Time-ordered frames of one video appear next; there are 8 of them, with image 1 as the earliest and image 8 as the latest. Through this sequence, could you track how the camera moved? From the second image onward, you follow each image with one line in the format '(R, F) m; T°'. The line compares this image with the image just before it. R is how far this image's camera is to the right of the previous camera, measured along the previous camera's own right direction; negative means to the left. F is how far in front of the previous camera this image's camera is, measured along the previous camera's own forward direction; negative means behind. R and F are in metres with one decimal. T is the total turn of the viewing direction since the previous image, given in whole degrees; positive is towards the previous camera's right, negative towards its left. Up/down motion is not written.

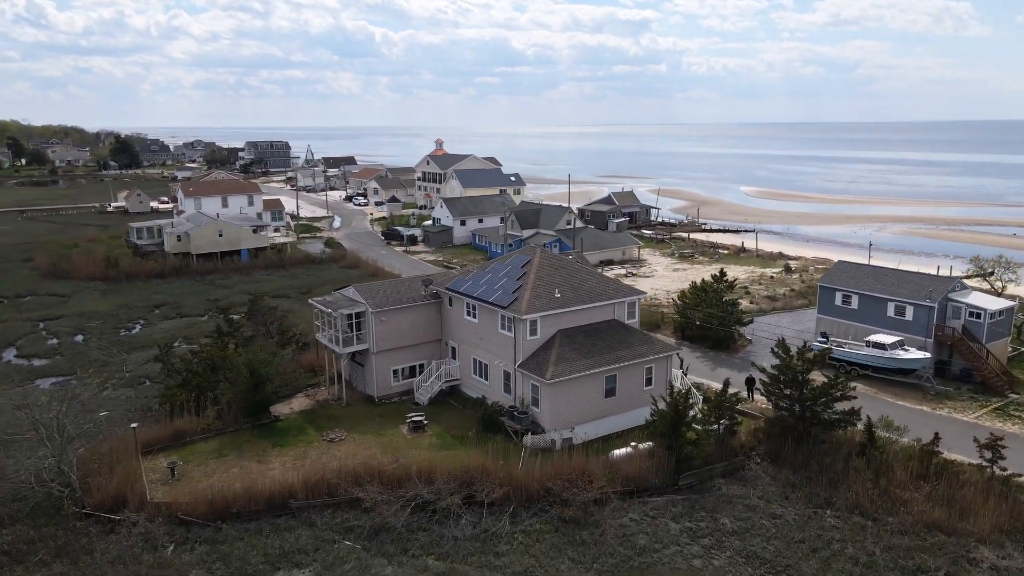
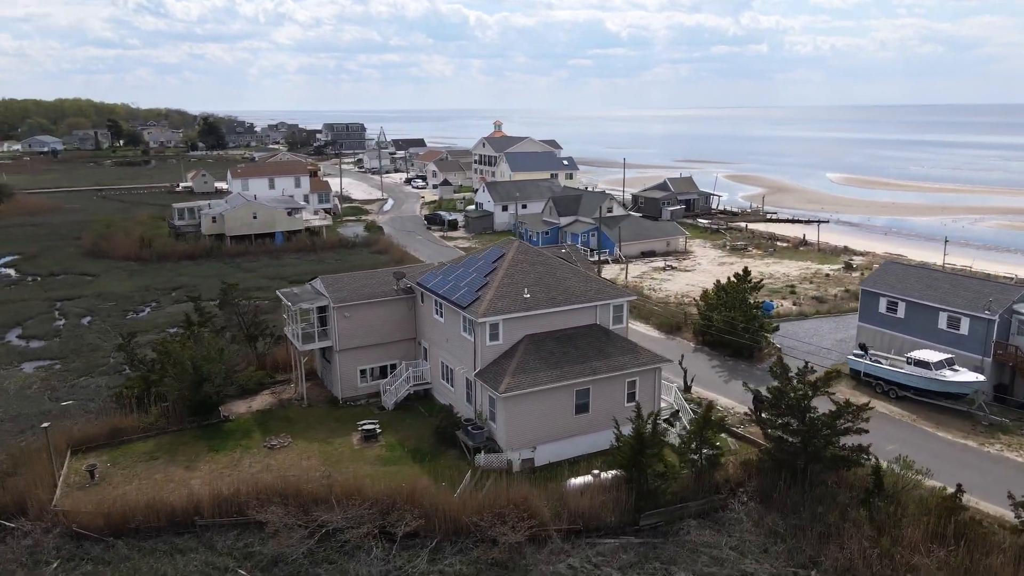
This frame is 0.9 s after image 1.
(+3.9, +3.2) m; -7°
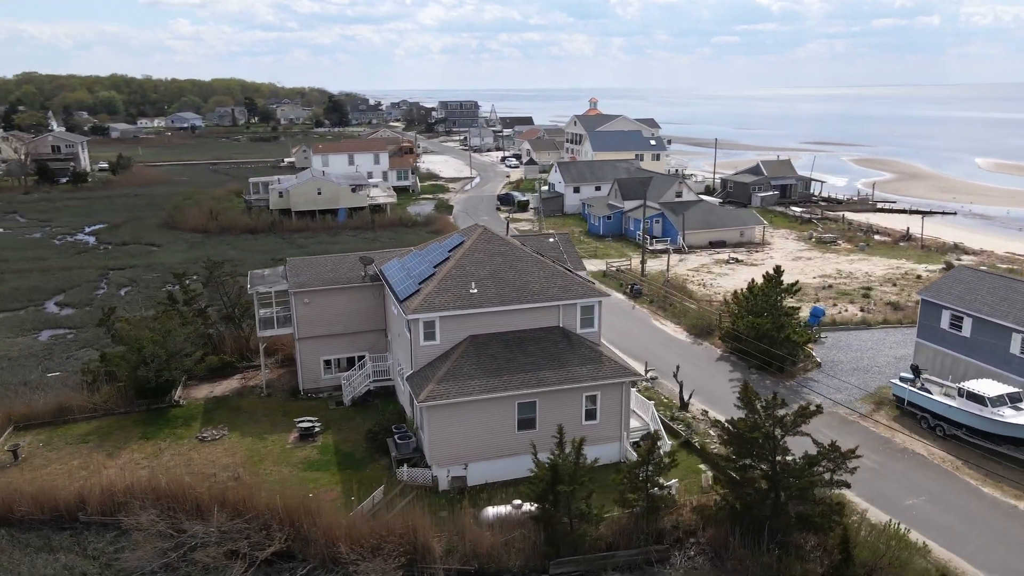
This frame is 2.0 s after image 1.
(+5.0, +3.4) m; -10°
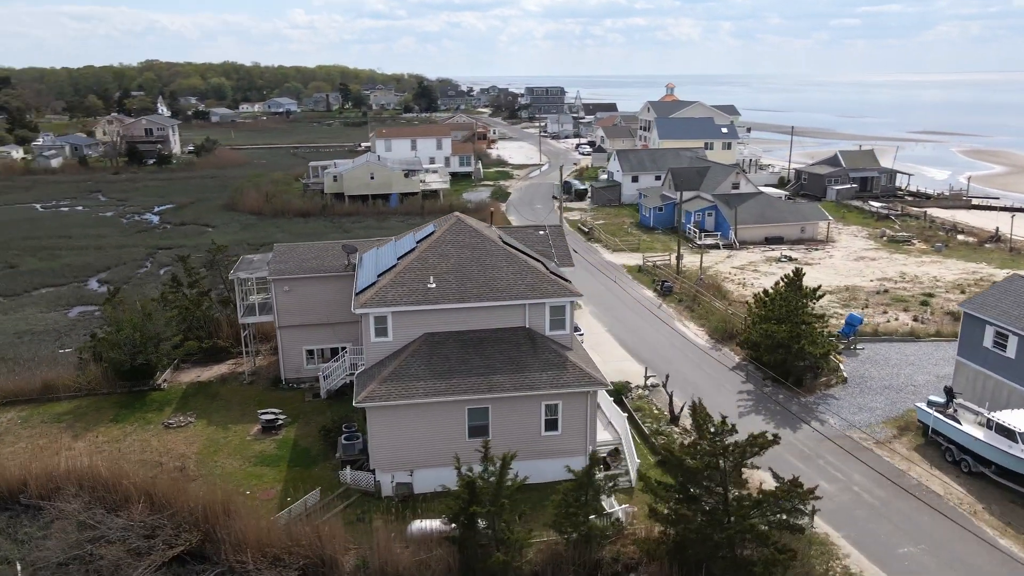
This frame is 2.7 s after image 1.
(+3.4, +1.8) m; -7°
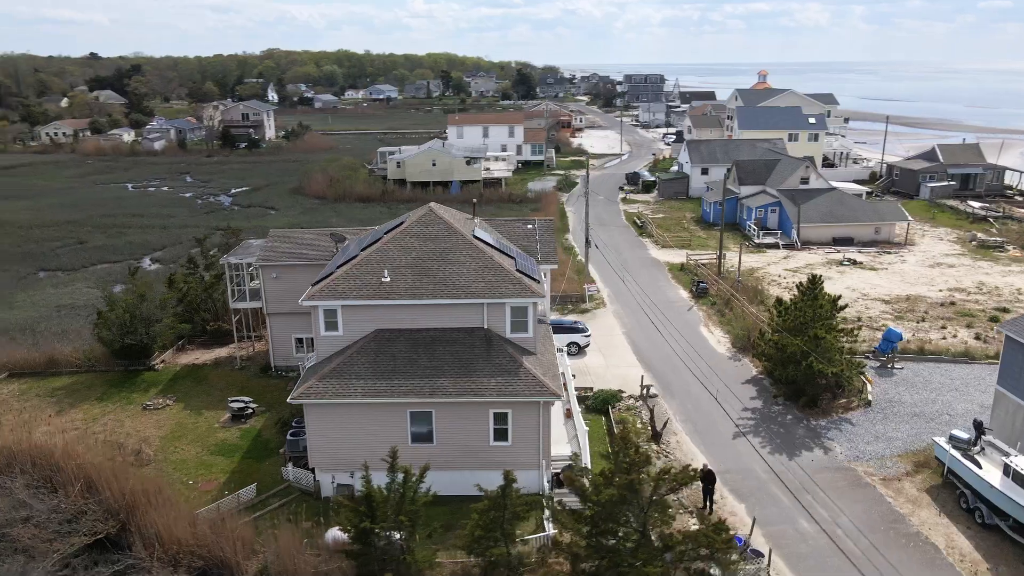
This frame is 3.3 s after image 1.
(+3.5, +1.6) m; -8°
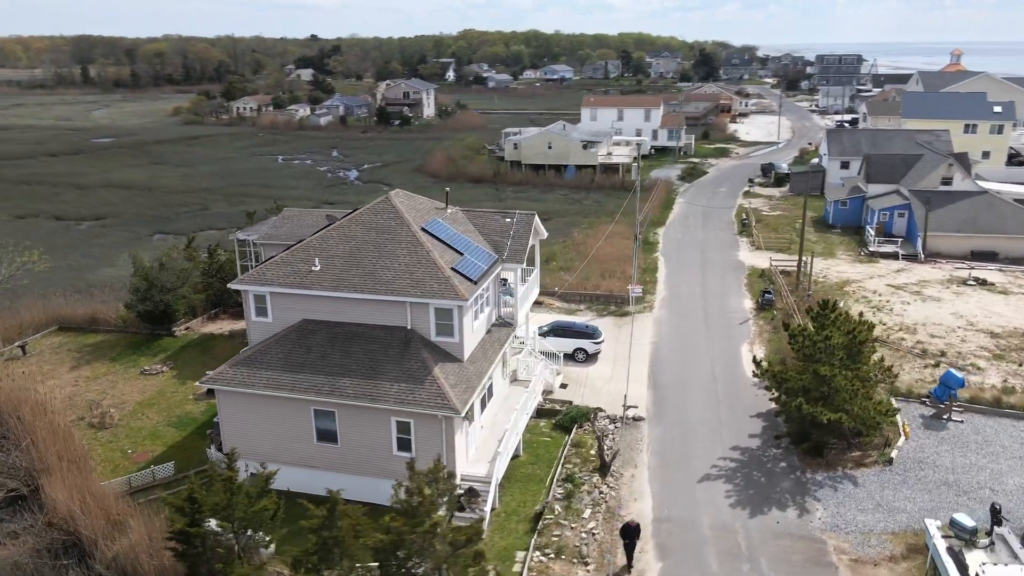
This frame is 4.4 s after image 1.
(+5.7, +2.4) m; -14°
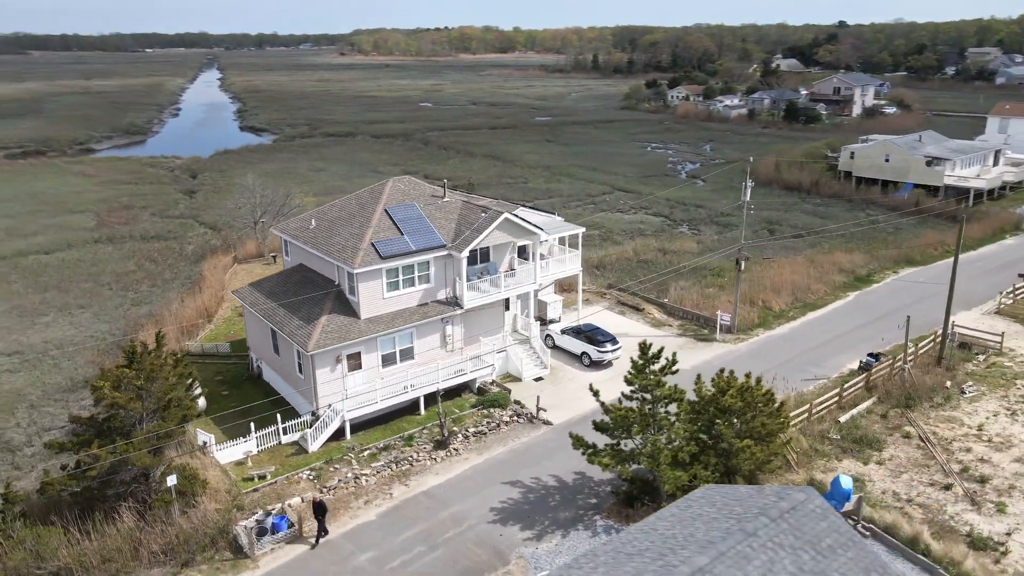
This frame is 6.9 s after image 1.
(+14.4, +2.7) m; -36°
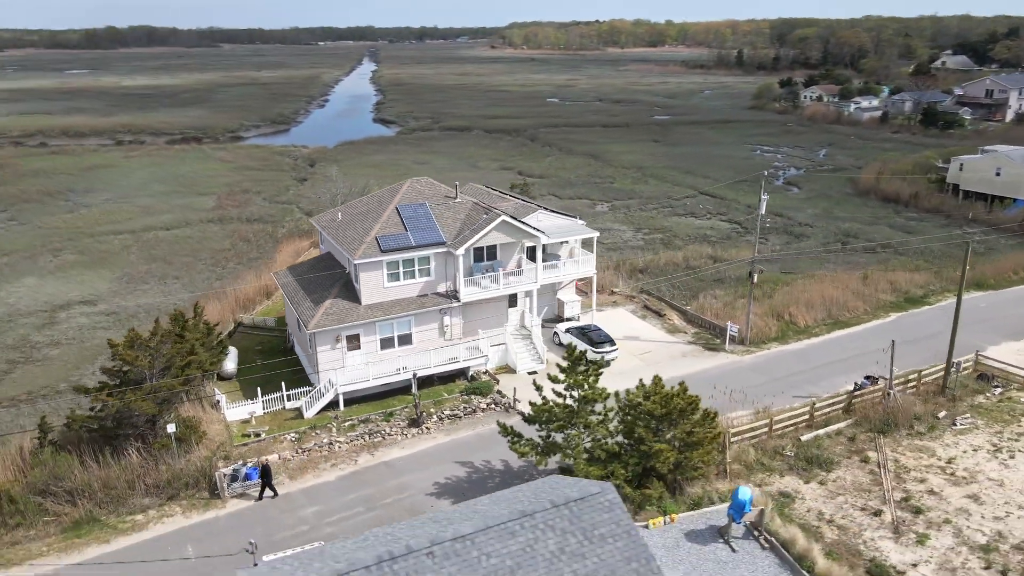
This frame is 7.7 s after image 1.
(+4.7, -1.2) m; -11°
